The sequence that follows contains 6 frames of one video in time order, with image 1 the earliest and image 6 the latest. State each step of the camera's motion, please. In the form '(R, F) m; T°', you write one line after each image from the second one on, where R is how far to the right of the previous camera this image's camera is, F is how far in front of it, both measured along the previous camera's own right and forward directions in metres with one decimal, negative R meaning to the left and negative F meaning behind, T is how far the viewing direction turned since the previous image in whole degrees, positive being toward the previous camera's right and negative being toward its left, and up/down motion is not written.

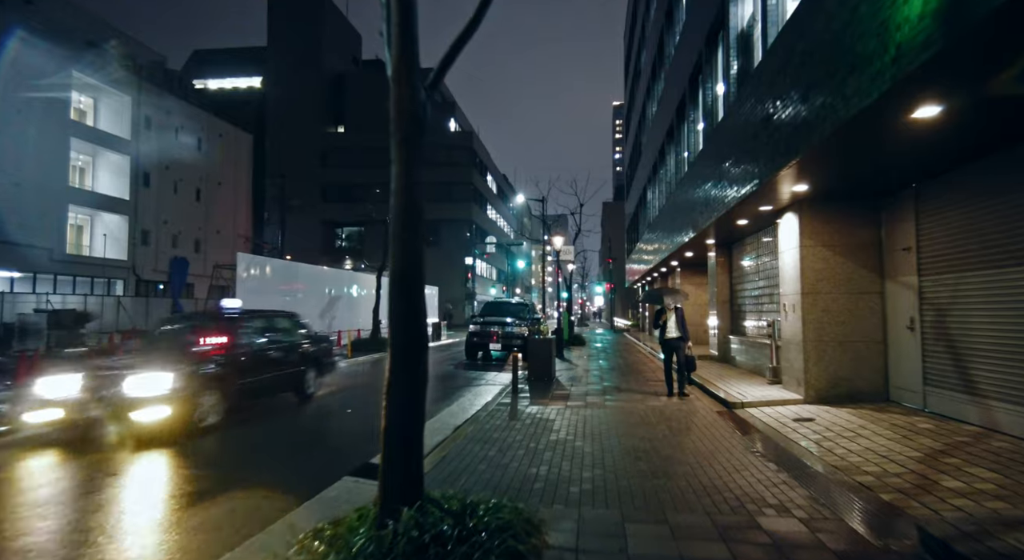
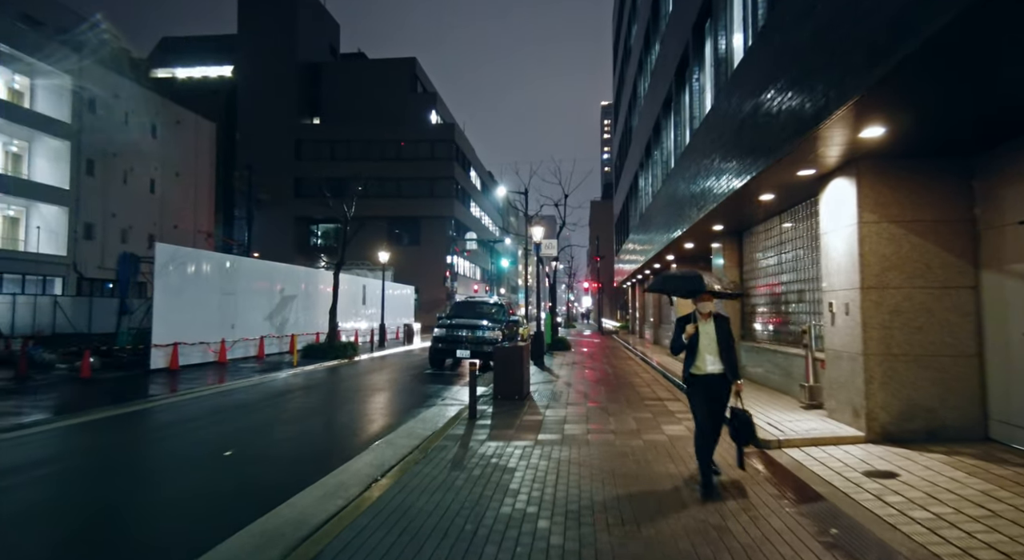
(+0.5, +2.7) m; +1°
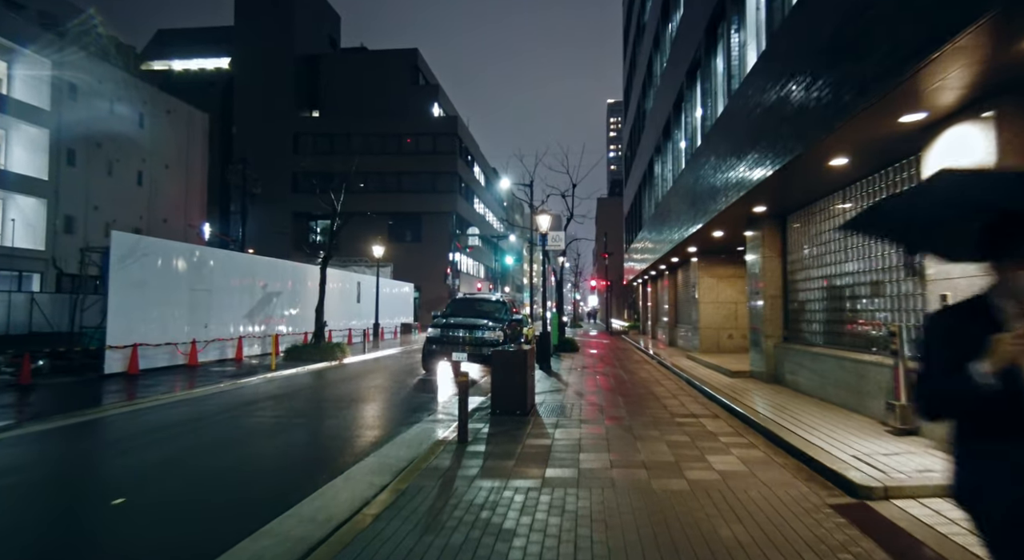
(+0.1, +1.9) m; -1°
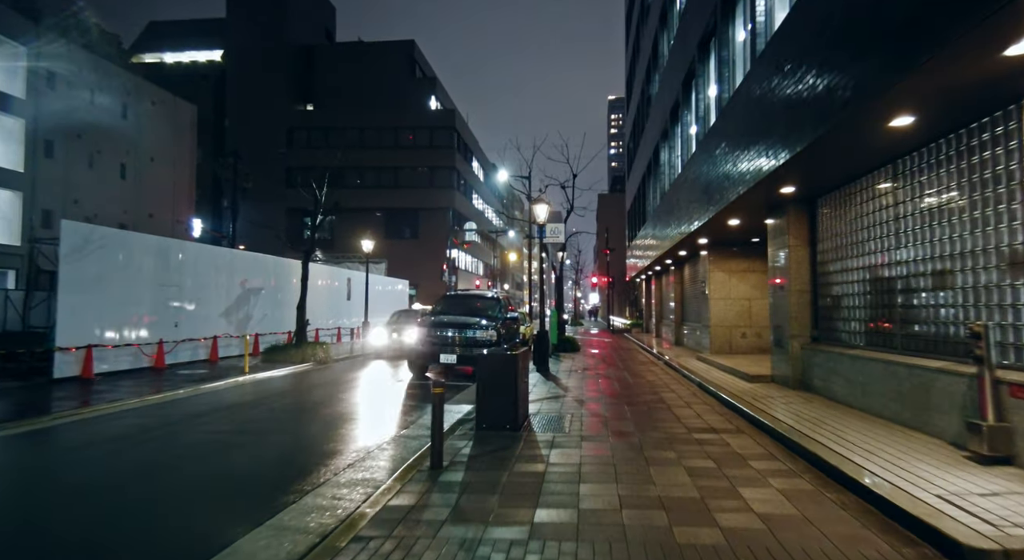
(+0.2, +1.4) m; 0°
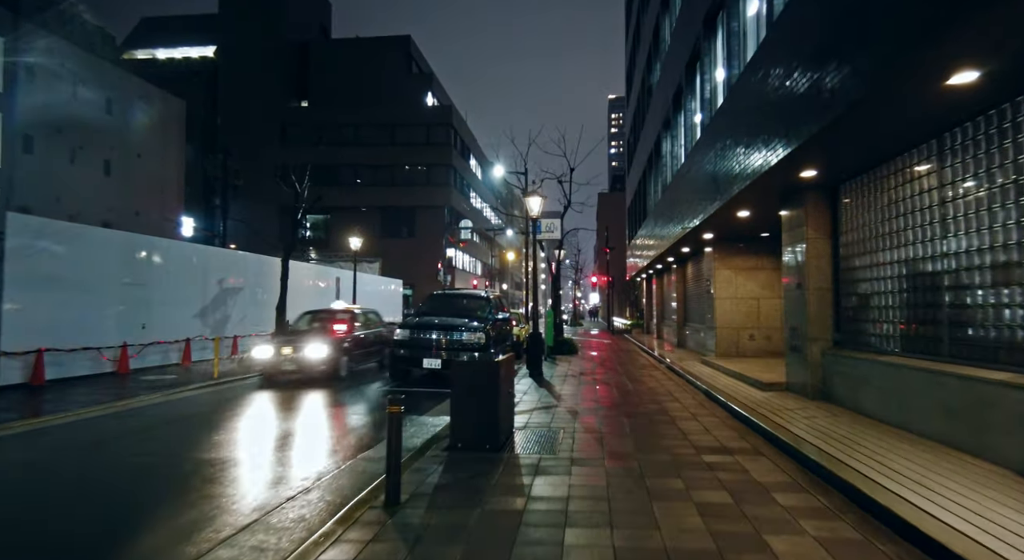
(+0.3, +1.1) m; 0°
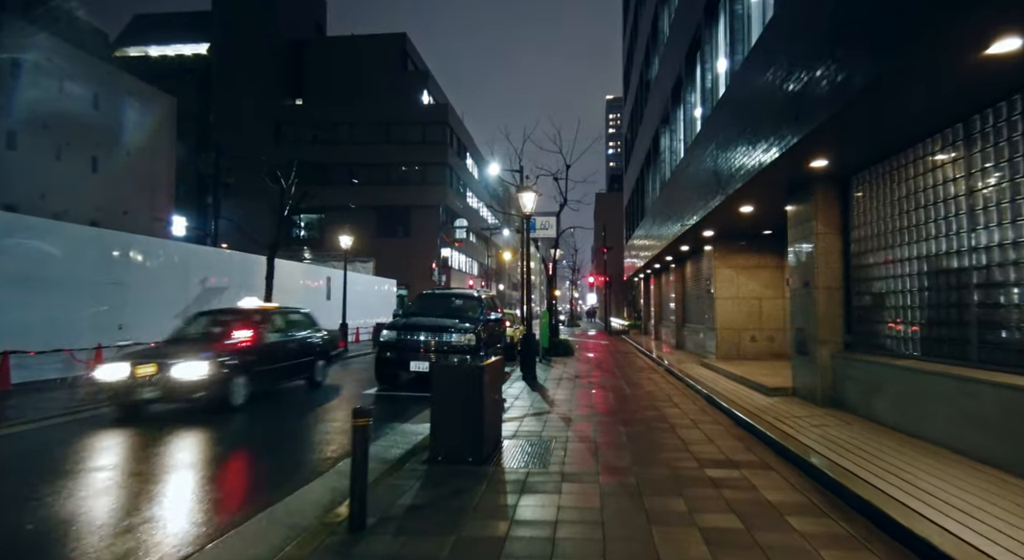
(+0.1, +0.6) m; 0°
